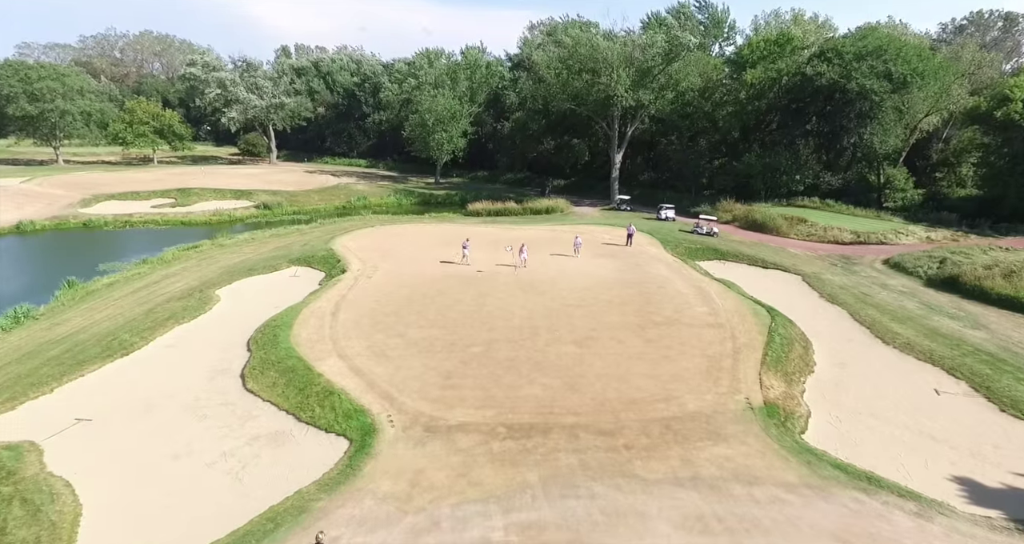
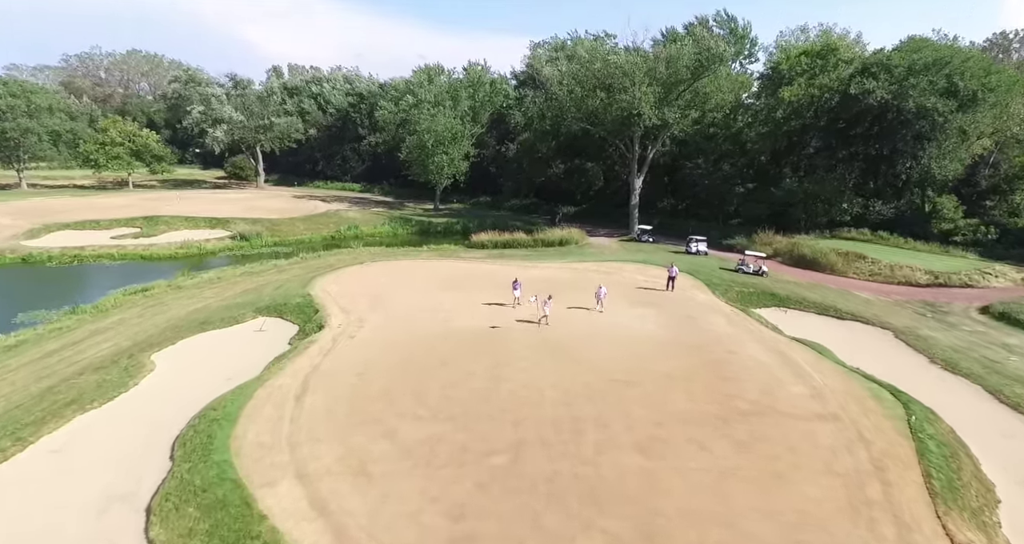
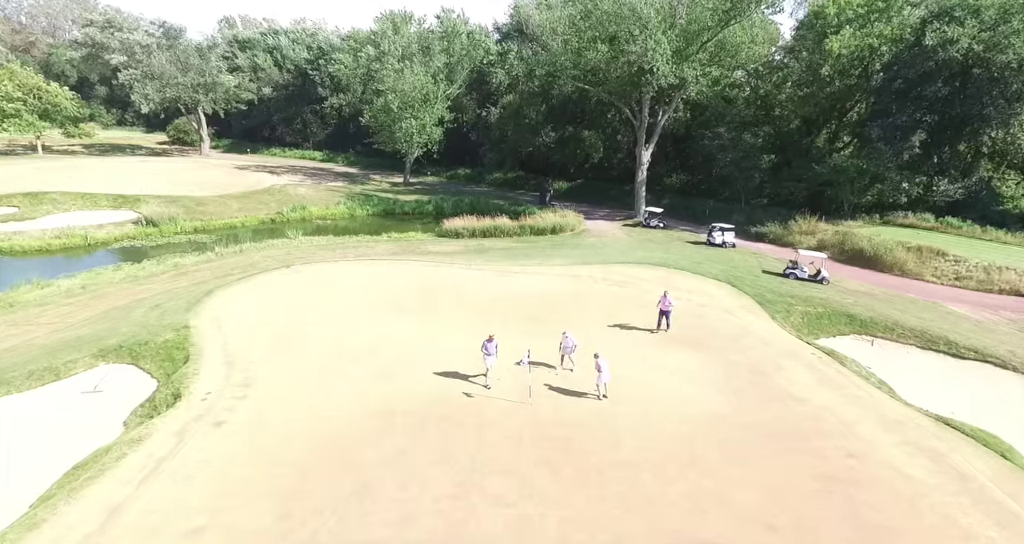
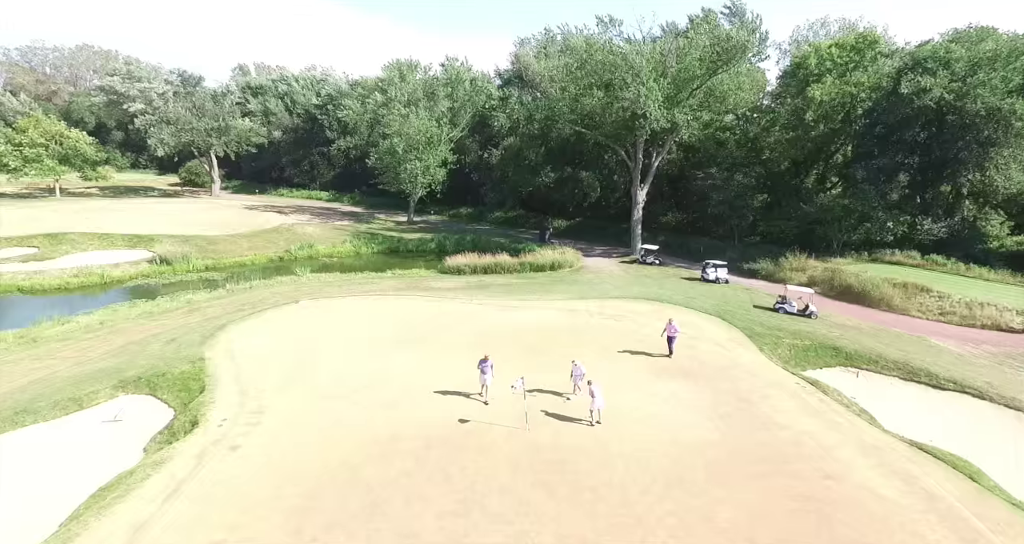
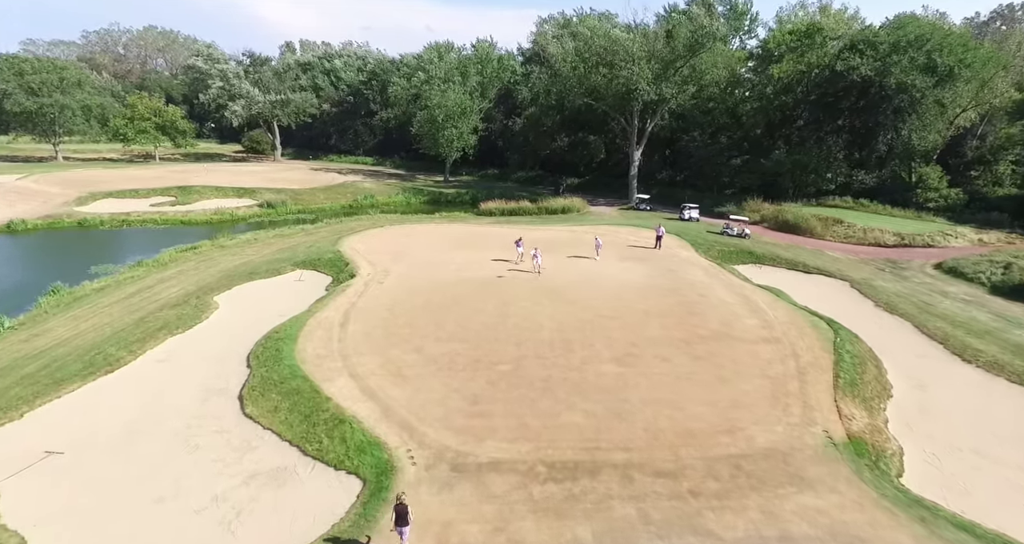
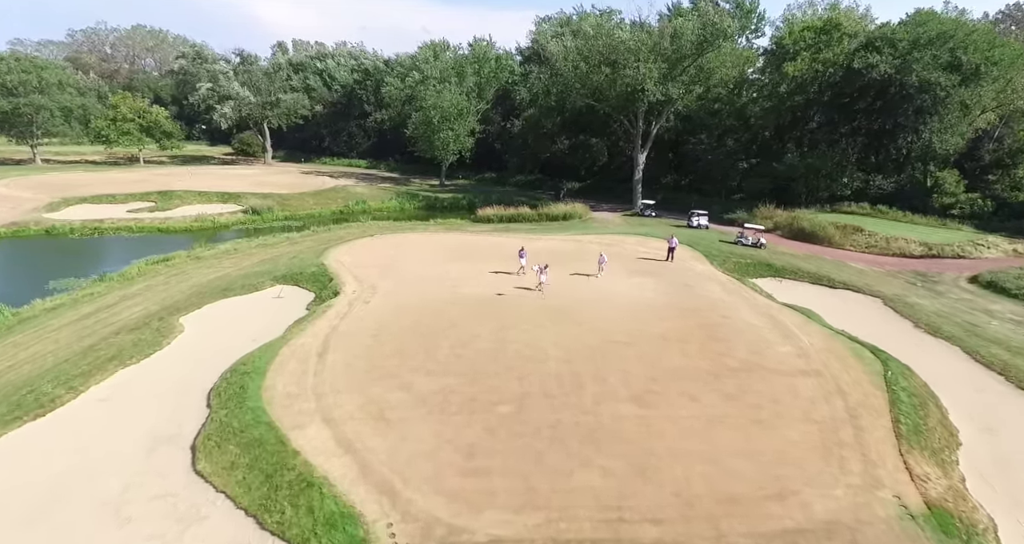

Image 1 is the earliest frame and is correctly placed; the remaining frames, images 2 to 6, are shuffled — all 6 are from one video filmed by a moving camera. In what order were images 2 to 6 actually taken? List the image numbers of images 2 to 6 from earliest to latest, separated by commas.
5, 6, 2, 4, 3
